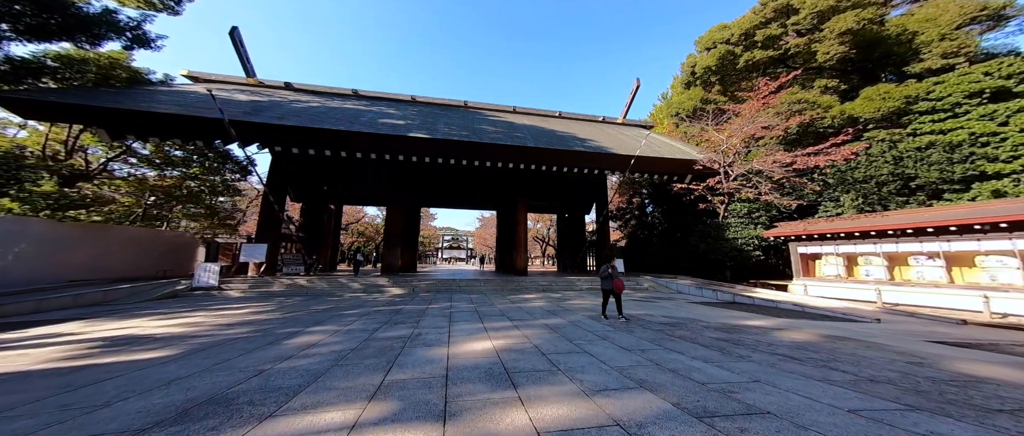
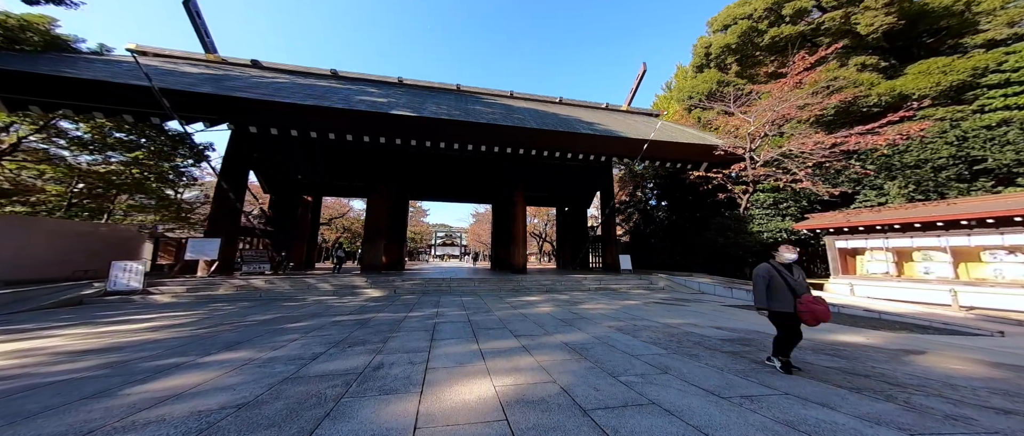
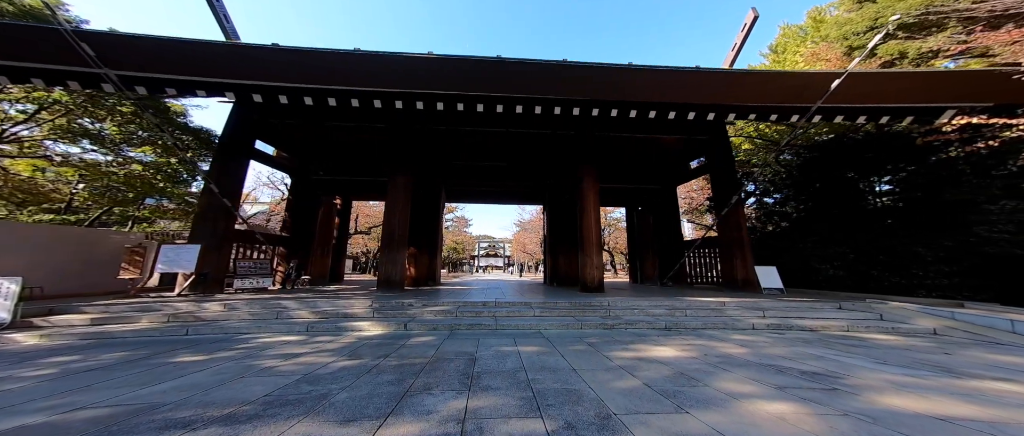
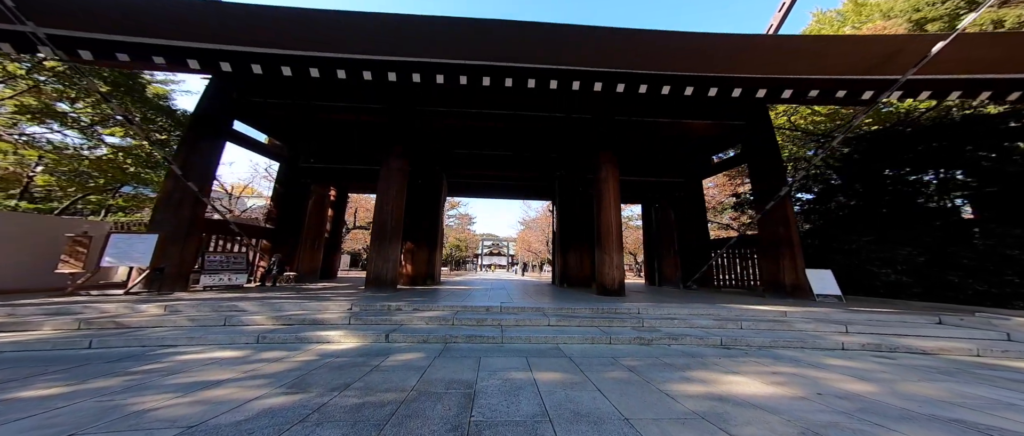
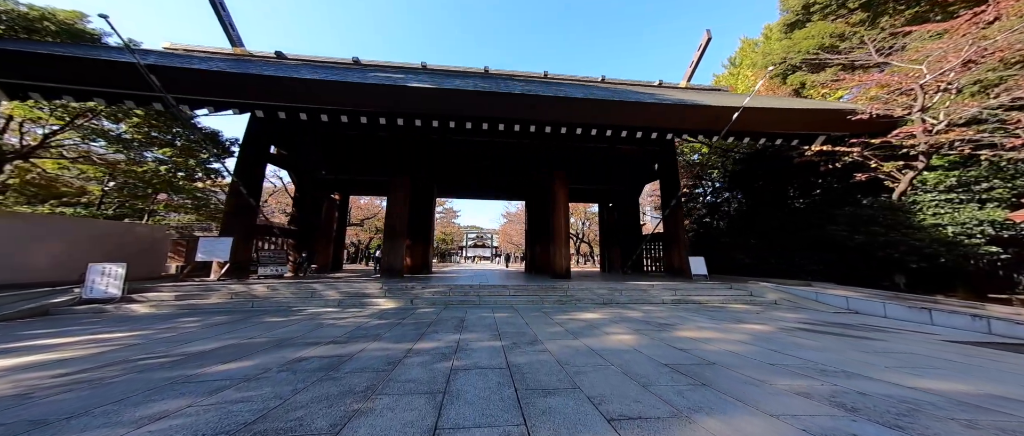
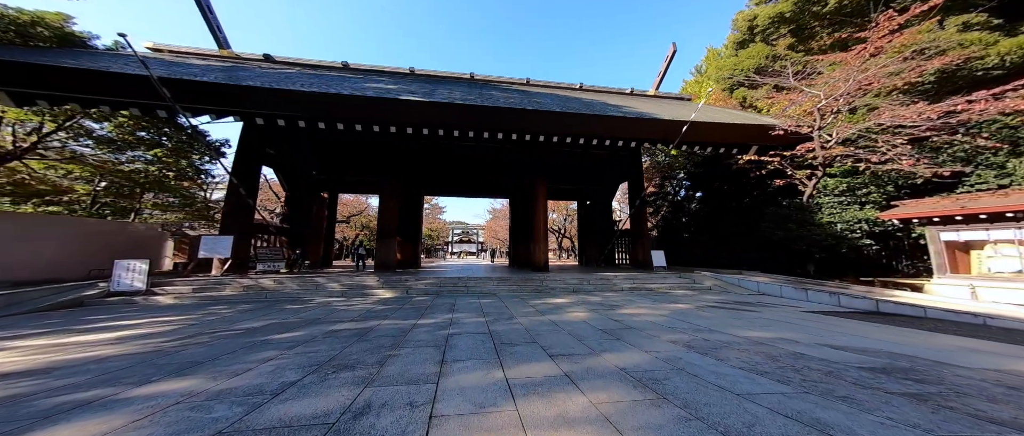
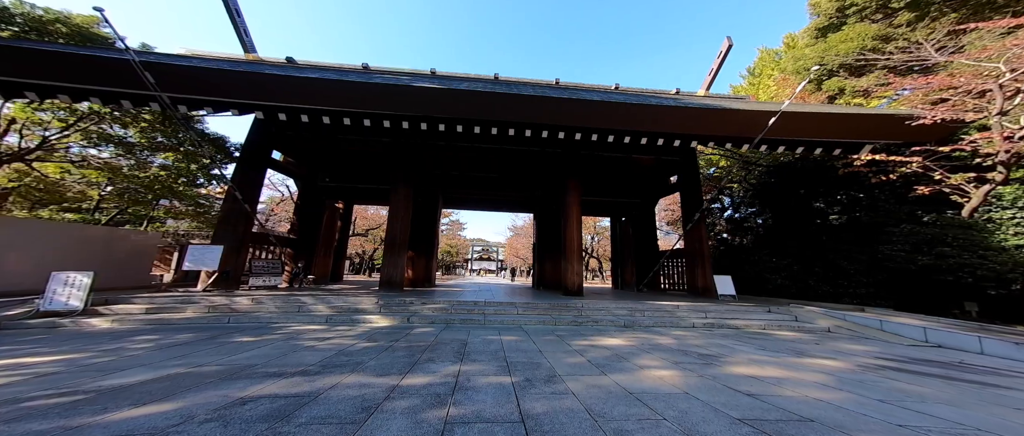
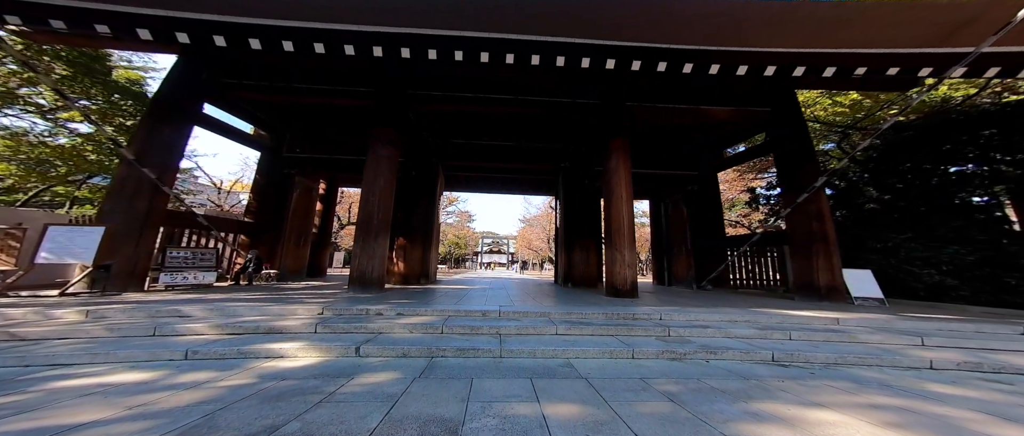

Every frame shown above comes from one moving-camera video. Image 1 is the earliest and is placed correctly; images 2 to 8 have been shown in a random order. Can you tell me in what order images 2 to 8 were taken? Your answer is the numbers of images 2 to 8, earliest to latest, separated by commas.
2, 6, 5, 7, 3, 4, 8
